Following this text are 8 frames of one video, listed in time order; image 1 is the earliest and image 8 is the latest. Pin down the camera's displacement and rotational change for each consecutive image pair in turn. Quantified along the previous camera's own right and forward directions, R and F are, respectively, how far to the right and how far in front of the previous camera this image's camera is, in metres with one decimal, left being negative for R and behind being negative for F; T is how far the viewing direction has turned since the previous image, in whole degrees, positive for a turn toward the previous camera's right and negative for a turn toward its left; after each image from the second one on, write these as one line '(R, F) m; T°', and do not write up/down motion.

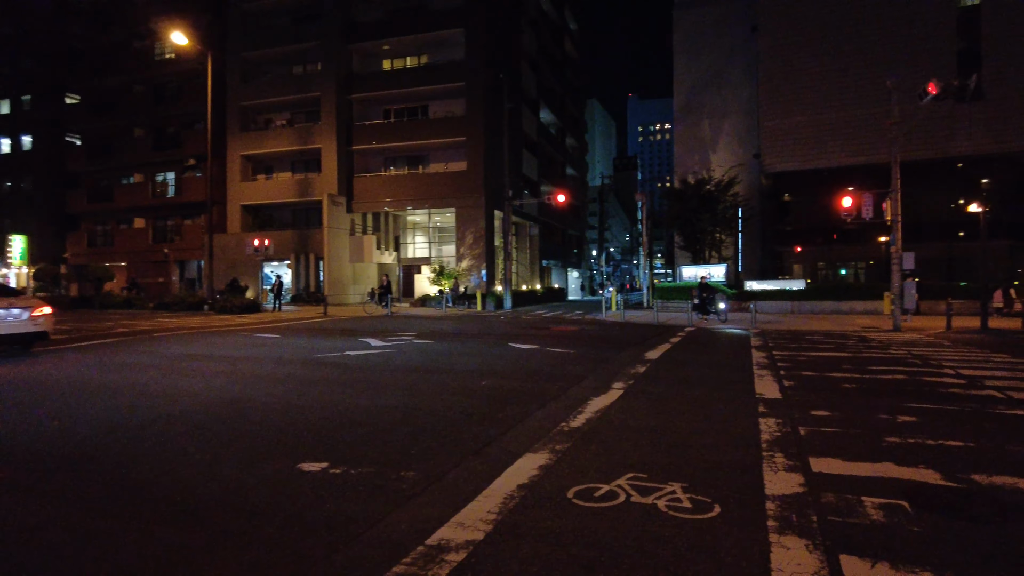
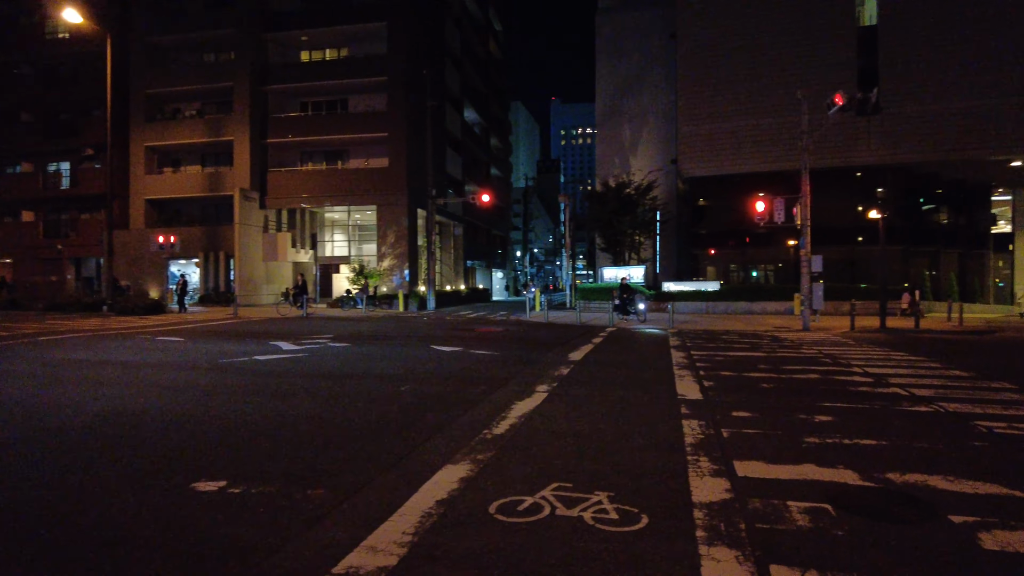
(0.0, +0.3) m; +7°
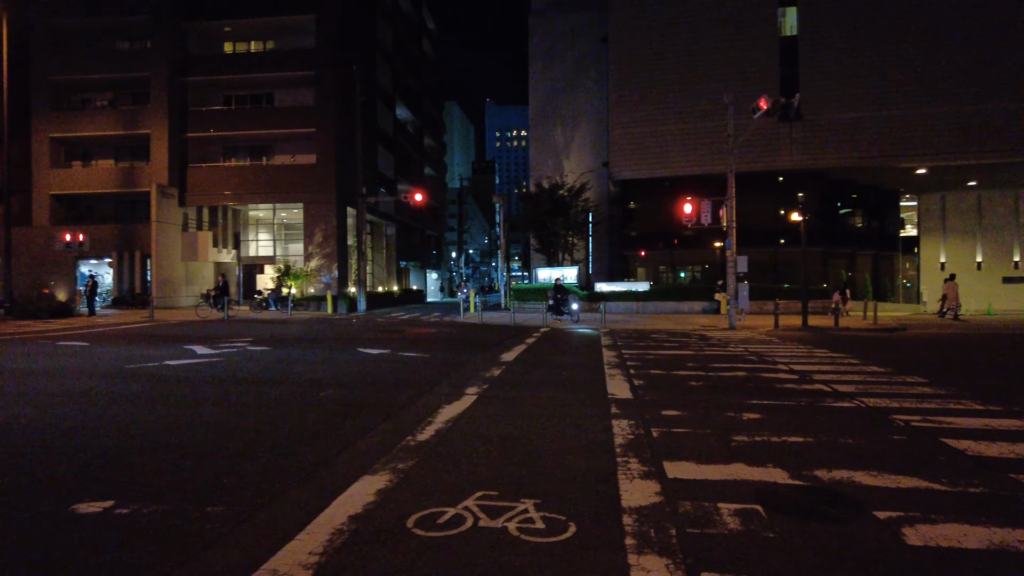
(+0.1, +0.3) m; +6°
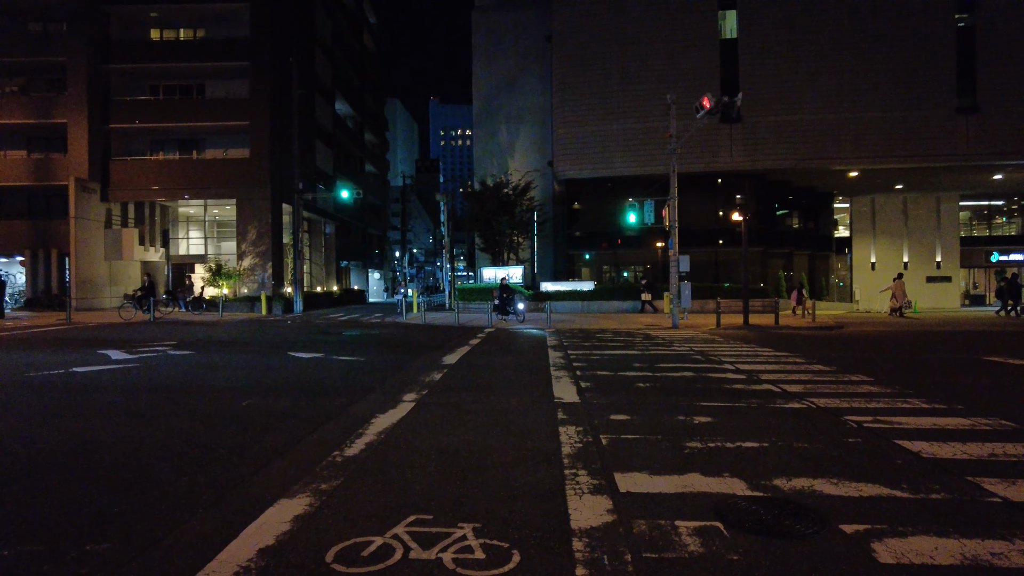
(+0.1, +0.5) m; +5°
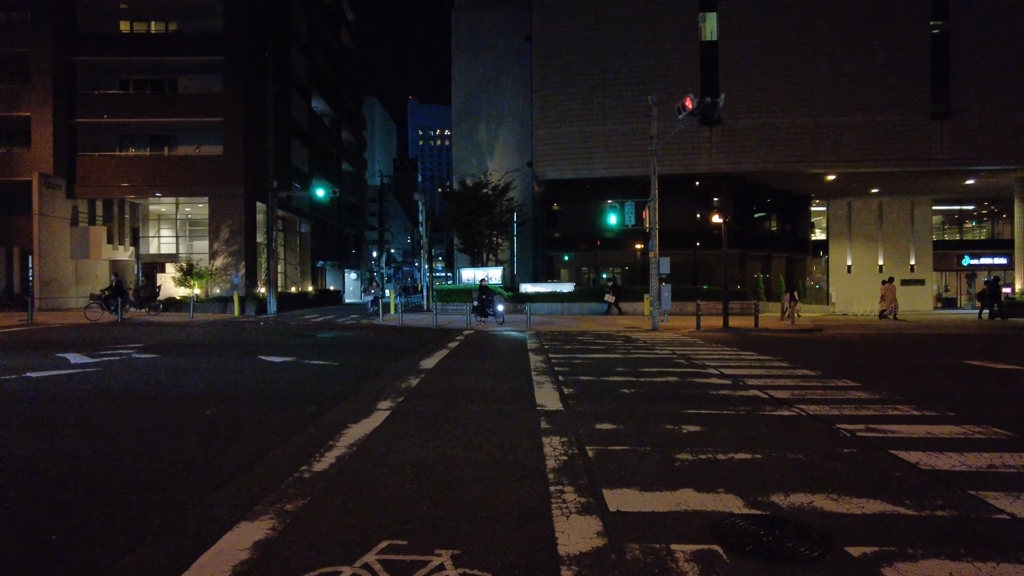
(0.0, +0.4) m; +2°
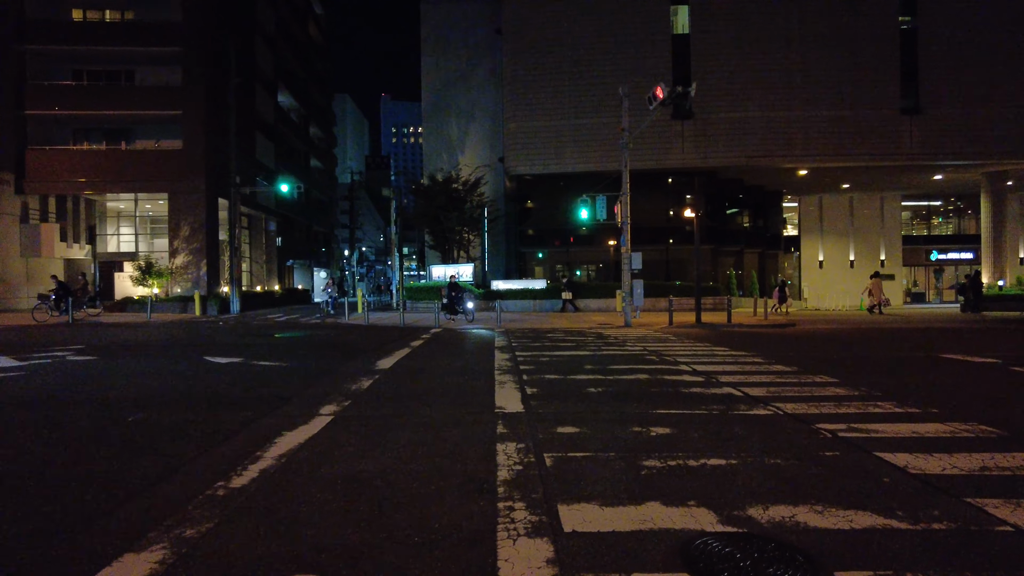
(+0.2, +0.7) m; +2°
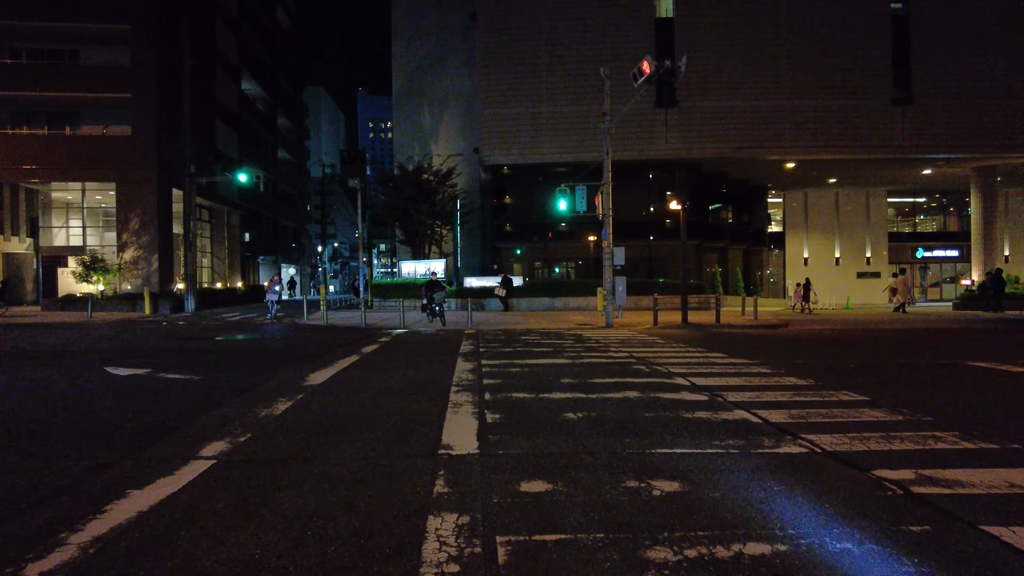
(+0.2, +2.0) m; +2°
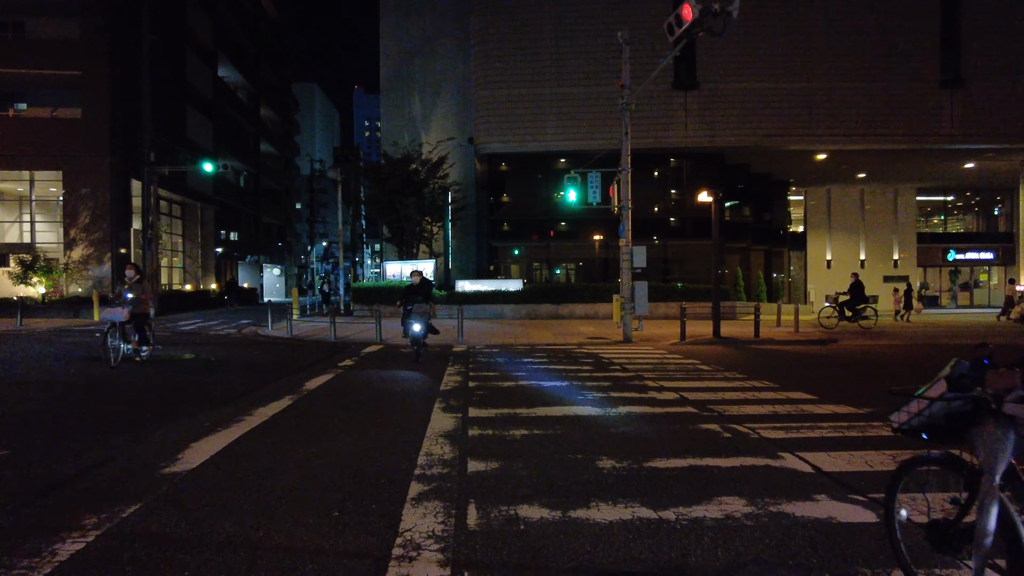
(-0.1, +3.7) m; 0°
